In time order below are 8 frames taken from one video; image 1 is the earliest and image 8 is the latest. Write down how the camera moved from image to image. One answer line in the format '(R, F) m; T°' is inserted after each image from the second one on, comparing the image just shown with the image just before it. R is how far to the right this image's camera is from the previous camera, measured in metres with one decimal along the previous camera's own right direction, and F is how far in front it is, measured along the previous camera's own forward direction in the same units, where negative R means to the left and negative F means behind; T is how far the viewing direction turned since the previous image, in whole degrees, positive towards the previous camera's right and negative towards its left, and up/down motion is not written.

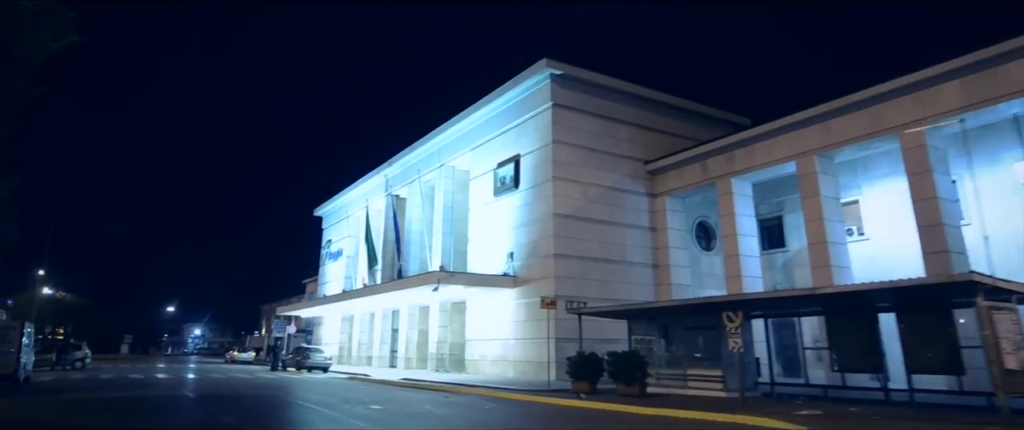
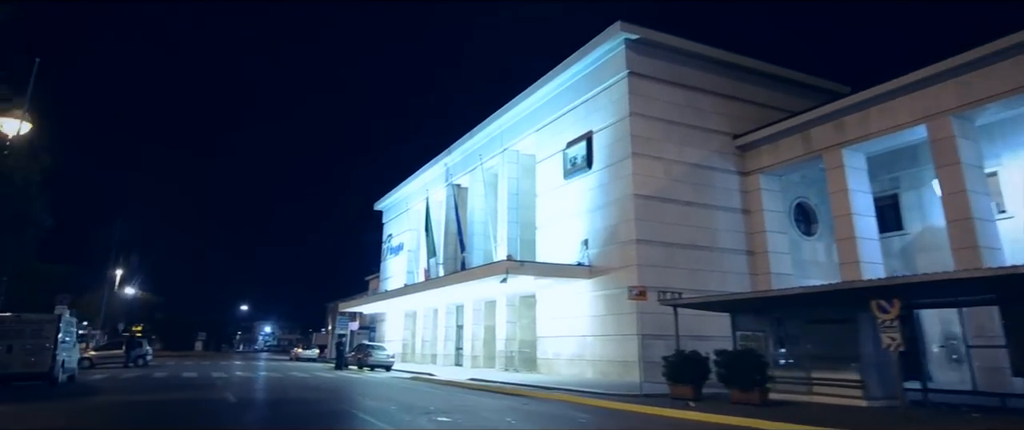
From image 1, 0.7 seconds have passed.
(-0.6, +2.7) m; -5°
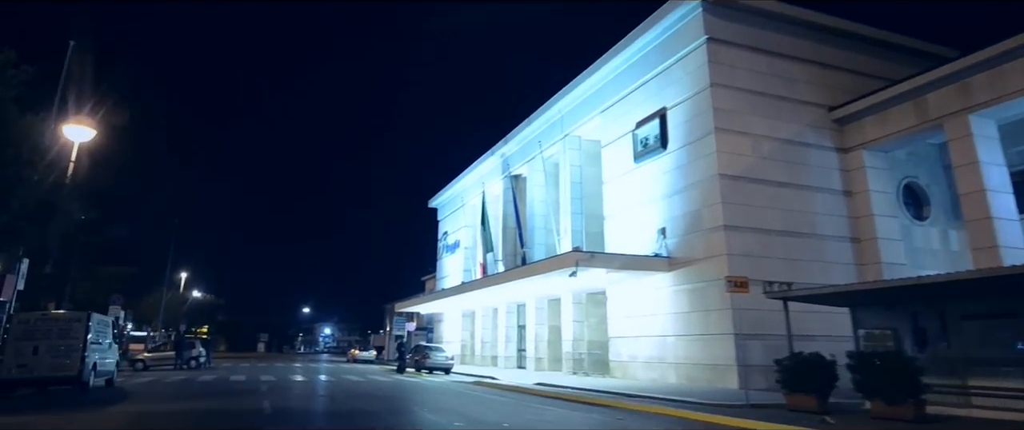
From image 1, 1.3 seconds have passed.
(-0.5, +2.4) m; -5°
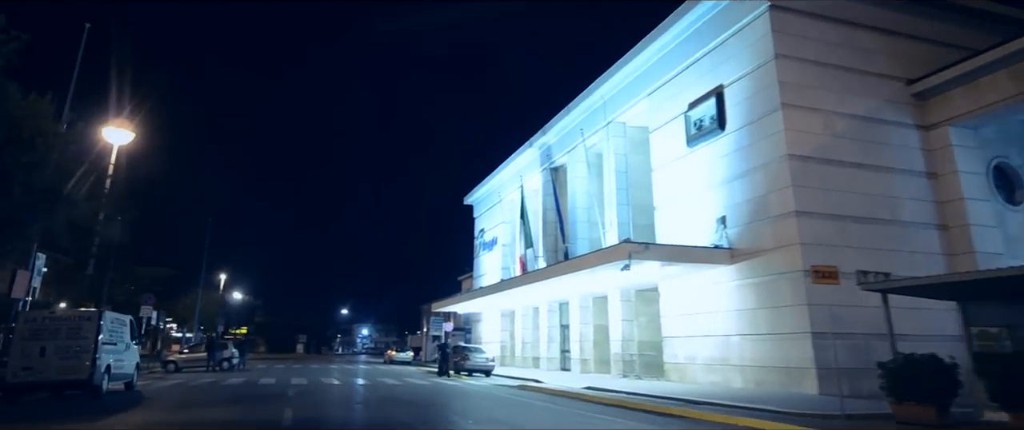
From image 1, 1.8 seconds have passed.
(-0.3, +1.8) m; -3°
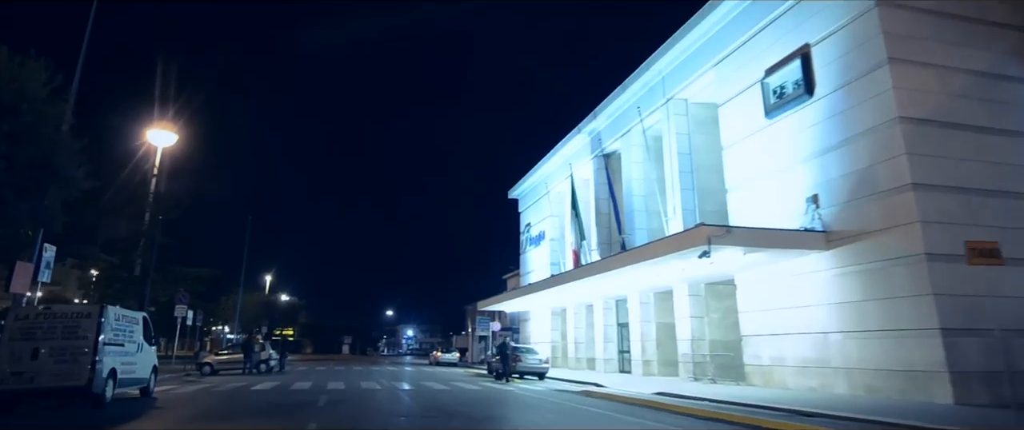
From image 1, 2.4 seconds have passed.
(-0.5, +2.4) m; -4°
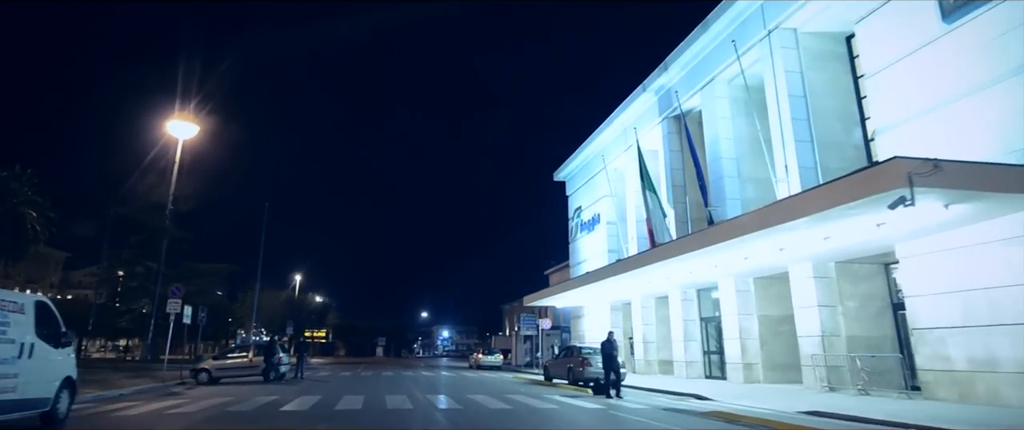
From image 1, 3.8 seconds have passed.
(-1.0, +5.4) m; -3°
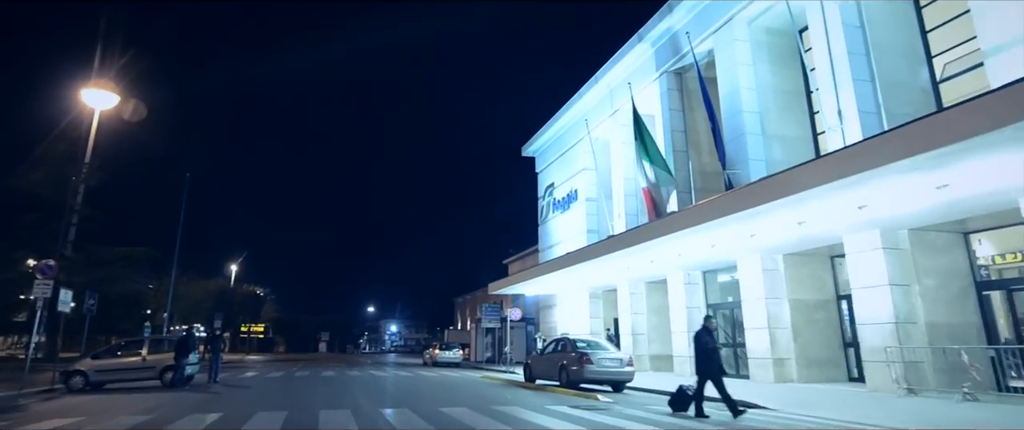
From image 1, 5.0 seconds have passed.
(-0.8, +4.7) m; +5°
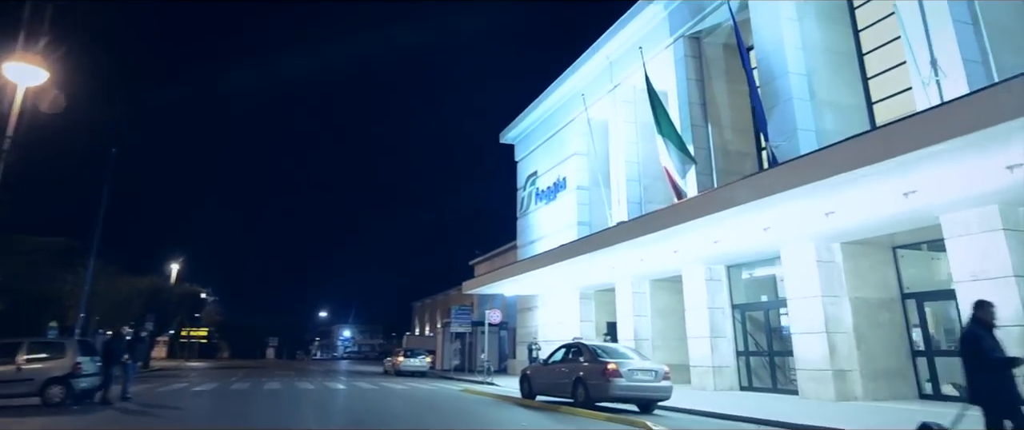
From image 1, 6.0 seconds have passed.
(-1.0, +3.8) m; +4°
